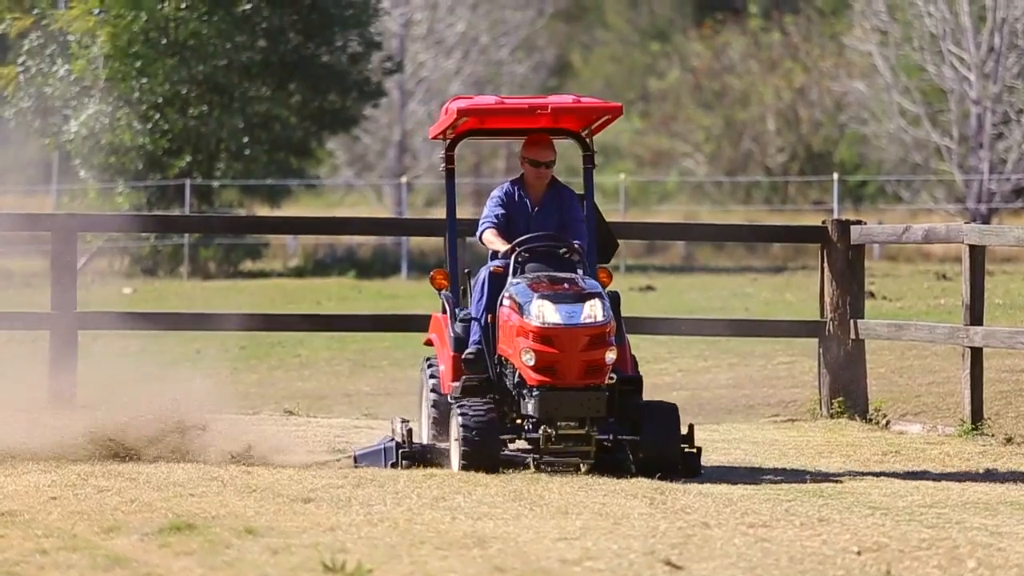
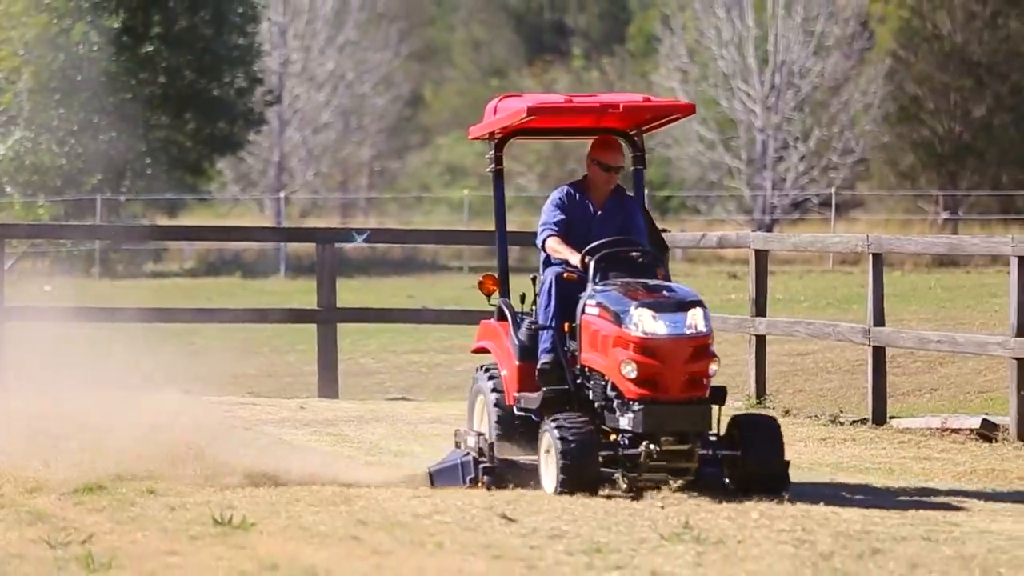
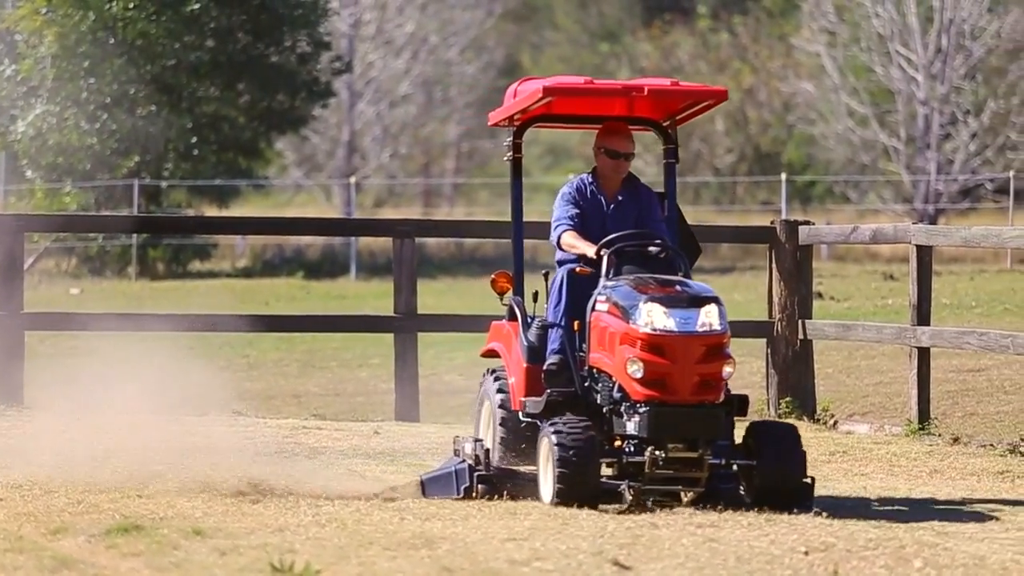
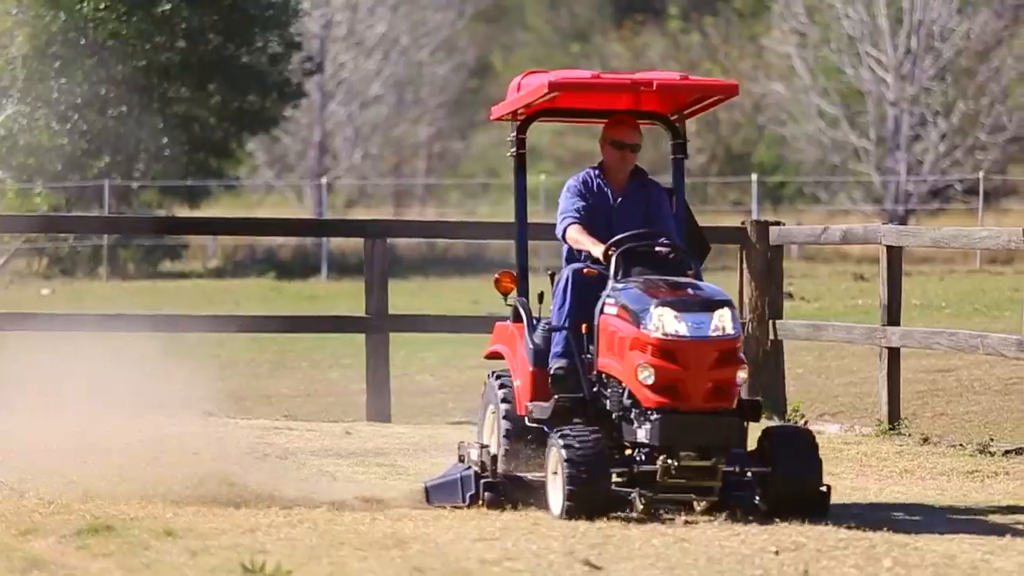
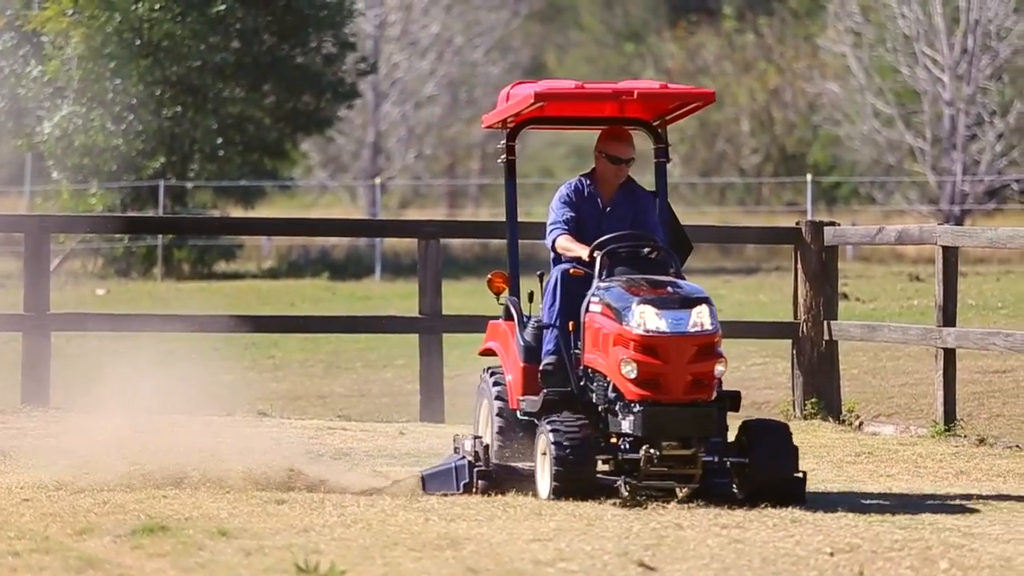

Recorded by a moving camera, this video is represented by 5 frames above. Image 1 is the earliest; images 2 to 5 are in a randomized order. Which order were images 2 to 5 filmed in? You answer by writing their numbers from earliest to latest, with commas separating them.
5, 3, 4, 2
